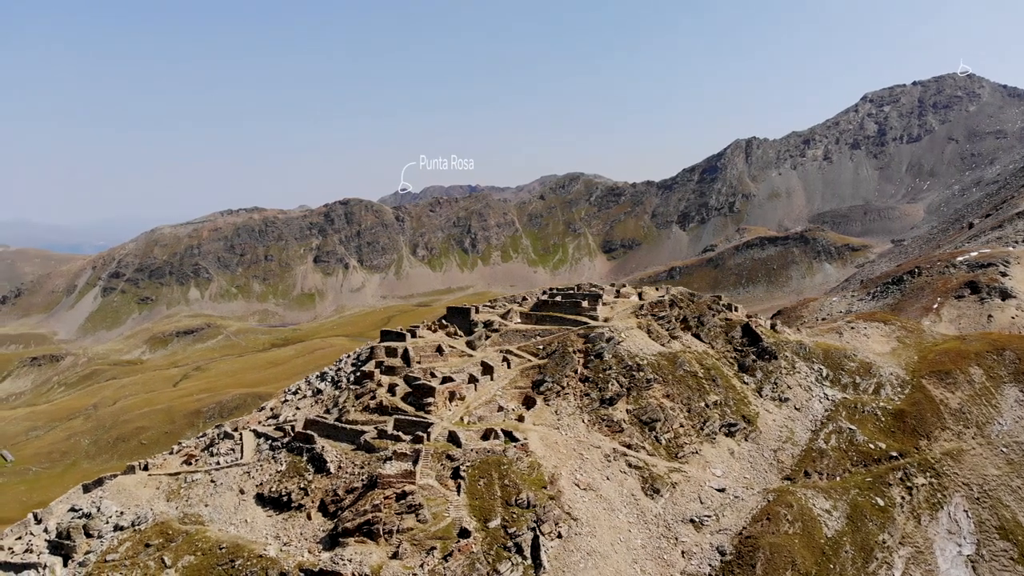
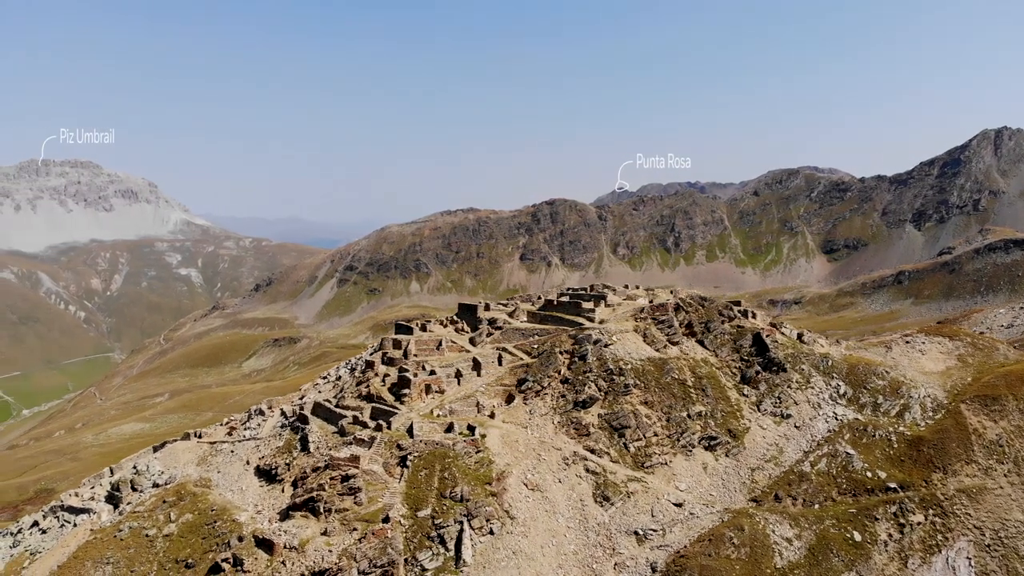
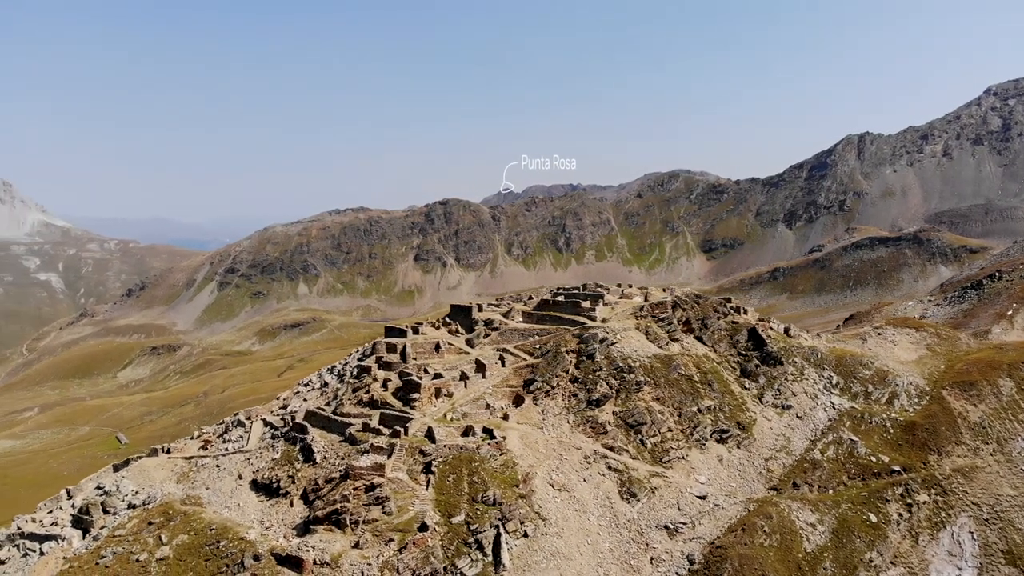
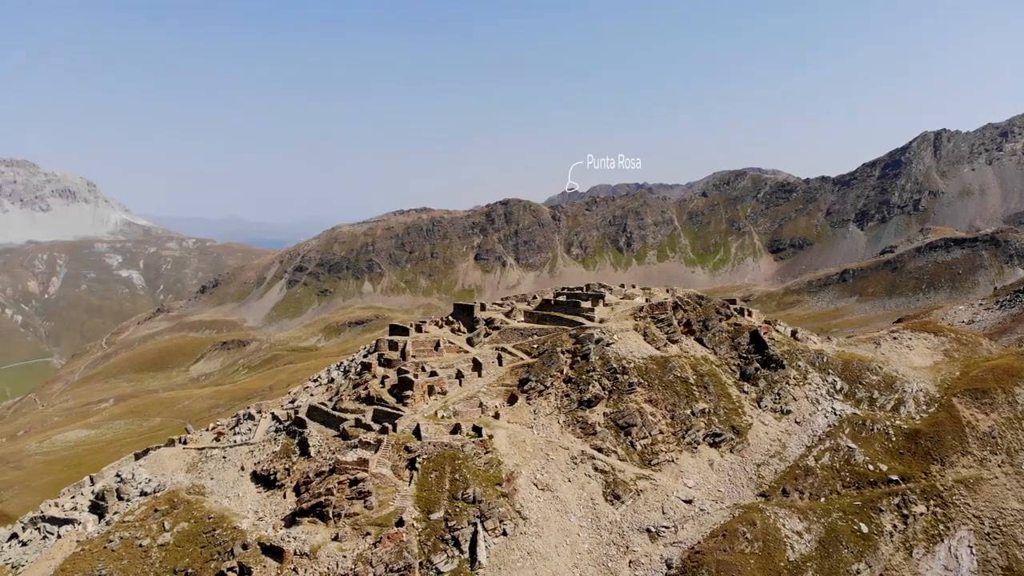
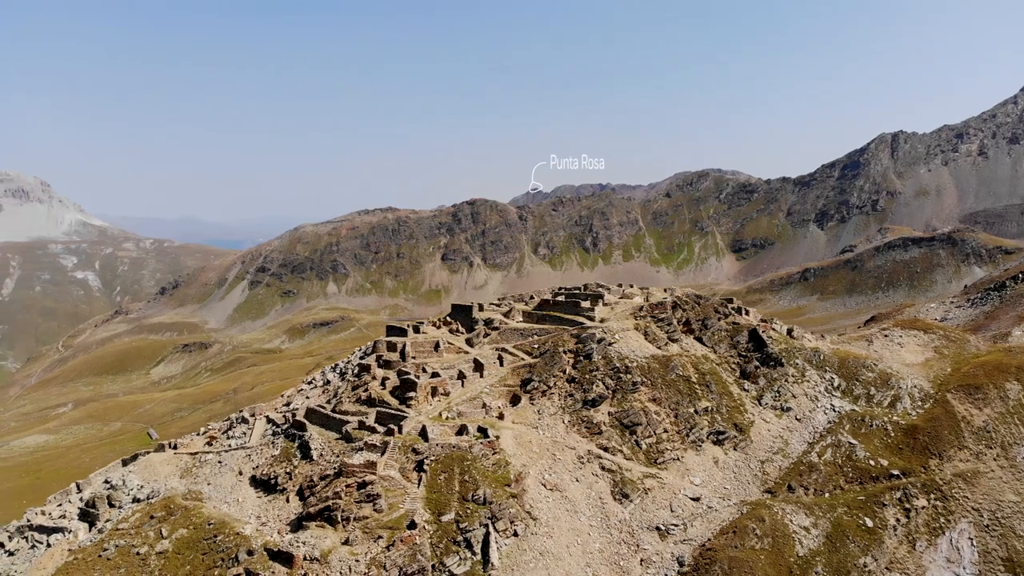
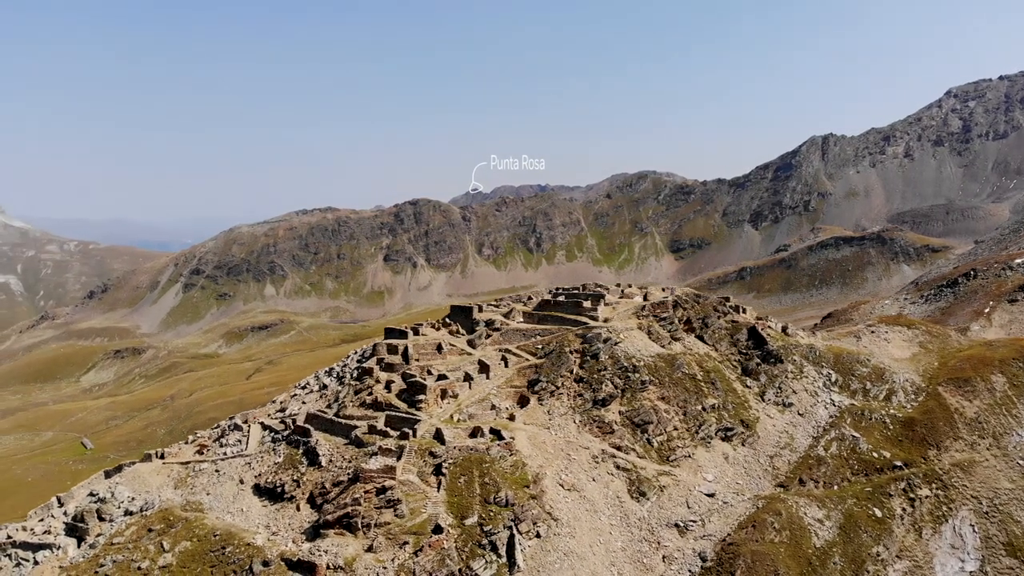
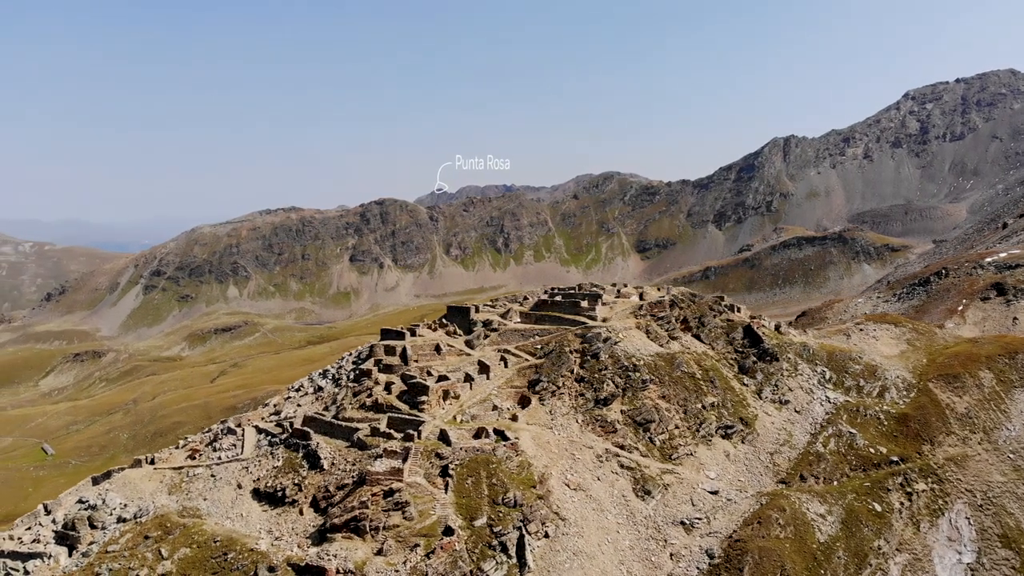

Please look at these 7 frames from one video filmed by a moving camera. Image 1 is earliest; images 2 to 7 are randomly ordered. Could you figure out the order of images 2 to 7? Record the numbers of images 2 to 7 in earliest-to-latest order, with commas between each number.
7, 6, 3, 5, 4, 2
